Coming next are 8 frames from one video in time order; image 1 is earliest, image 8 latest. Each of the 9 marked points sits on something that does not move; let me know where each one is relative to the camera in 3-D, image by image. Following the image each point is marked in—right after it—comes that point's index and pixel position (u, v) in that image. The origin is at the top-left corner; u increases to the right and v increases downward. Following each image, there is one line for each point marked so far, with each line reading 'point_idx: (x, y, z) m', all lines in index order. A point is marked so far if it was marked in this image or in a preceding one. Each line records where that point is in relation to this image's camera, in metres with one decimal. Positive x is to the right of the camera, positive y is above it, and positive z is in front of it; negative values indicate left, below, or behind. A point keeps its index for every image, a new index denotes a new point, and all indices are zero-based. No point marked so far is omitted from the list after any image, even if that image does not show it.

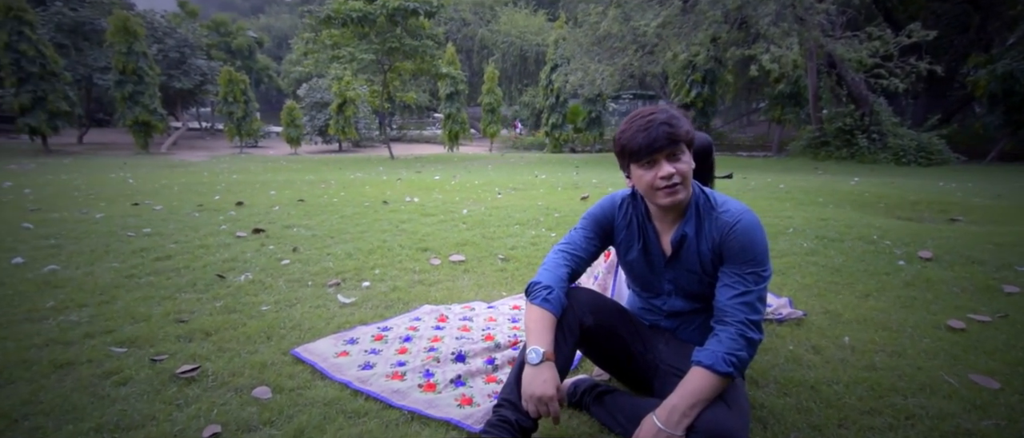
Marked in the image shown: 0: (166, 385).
0: (-1.7, -0.8, +2.8) m
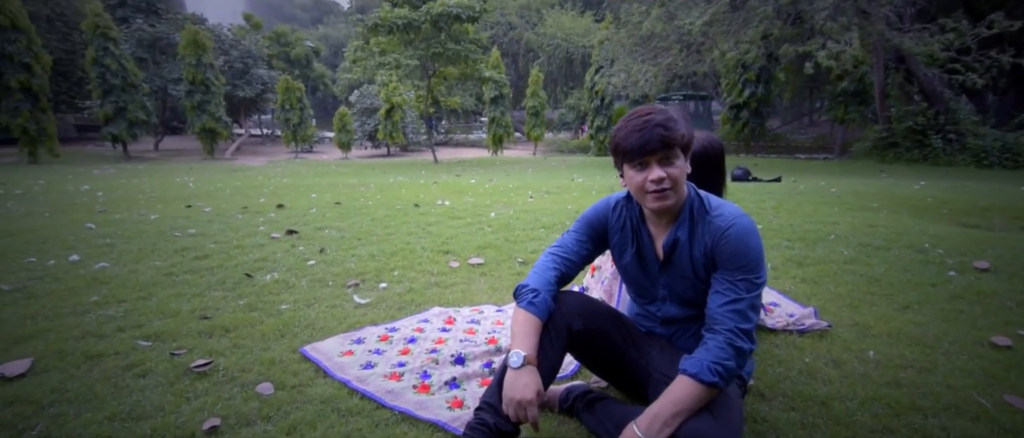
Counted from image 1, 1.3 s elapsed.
0: (-1.7, -0.8, +2.9) m
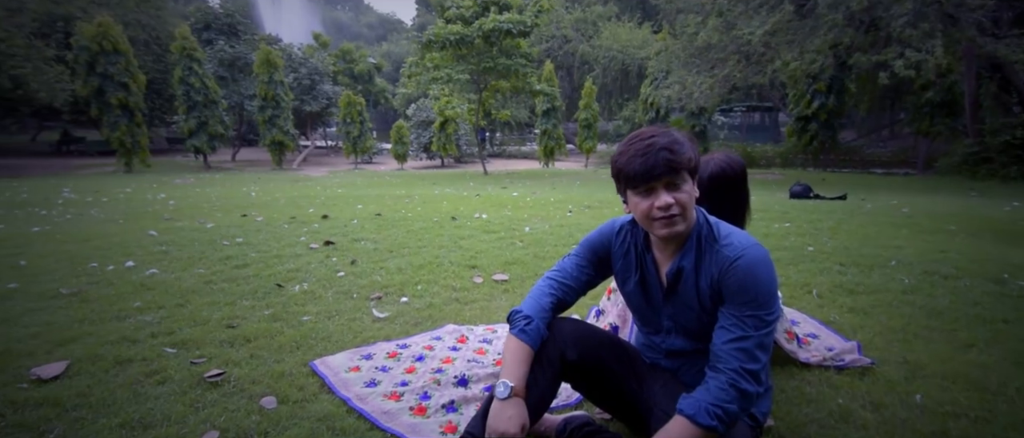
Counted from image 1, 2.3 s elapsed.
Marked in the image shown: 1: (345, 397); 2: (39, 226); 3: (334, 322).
0: (-1.7, -0.9, +3.0) m
1: (-0.9, -0.9, +2.9) m
2: (-5.1, -0.1, +6.0) m
3: (-1.2, -0.7, +3.8) m
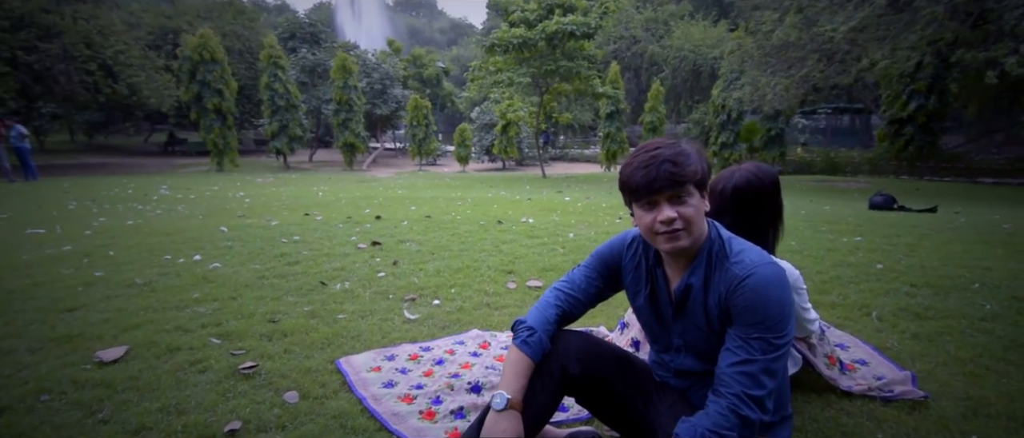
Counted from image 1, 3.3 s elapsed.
0: (-1.6, -0.9, +3.2) m
1: (-0.8, -0.9, +3.0) m
2: (-4.6, 0.0, +6.6) m
3: (-1.0, -0.7, +3.9) m
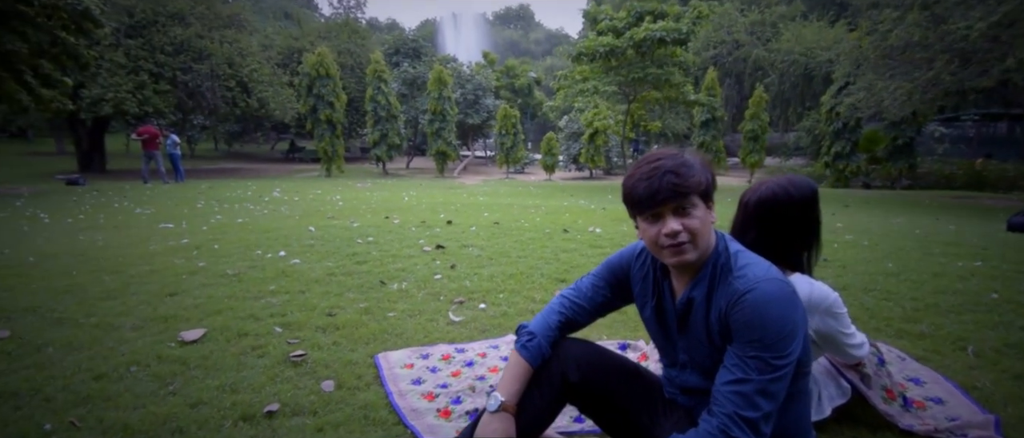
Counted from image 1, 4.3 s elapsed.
0: (-1.4, -0.9, +3.5) m
1: (-0.7, -1.0, +3.2) m
2: (-3.7, 0.0, +7.5) m
3: (-0.7, -0.7, +4.1) m
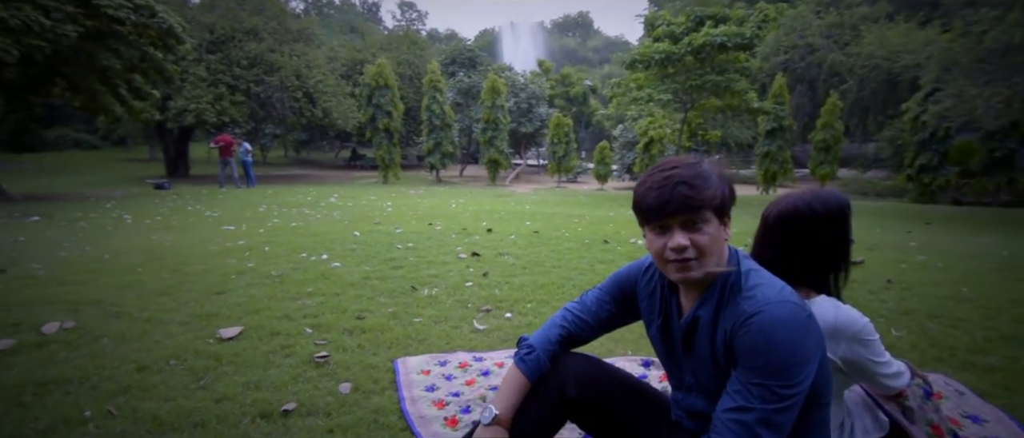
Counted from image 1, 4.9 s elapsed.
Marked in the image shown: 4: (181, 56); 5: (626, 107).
0: (-1.3, -0.9, +3.6) m
1: (-0.6, -1.0, +3.2) m
2: (-3.1, 0.0, +7.8) m
3: (-0.5, -0.8, +4.1) m
4: (-9.1, +4.4, +15.5) m
5: (+3.4, +3.0, +15.9) m
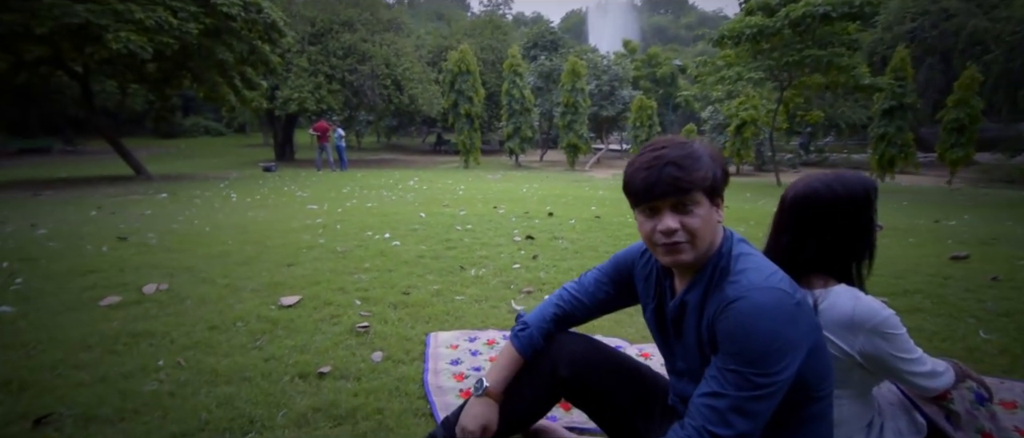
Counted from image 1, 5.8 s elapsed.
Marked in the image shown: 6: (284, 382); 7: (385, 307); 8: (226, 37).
0: (-1.1, -0.8, +3.9) m
1: (-0.5, -0.9, +3.3) m
2: (-2.1, +0.3, +8.2) m
3: (-0.2, -0.6, +4.2) m
4: (-6.6, +5.0, +16.8) m
5: (+5.7, +3.4, +15.0) m
6: (-1.3, -0.9, +3.3) m
7: (-0.9, -0.6, +4.2) m
8: (-6.6, +4.2, +13.1) m
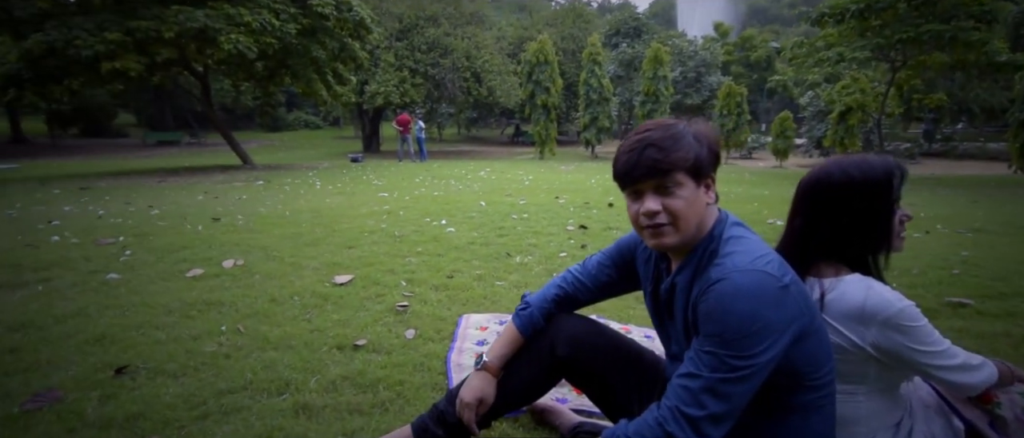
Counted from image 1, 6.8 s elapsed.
0: (-0.9, -0.6, +4.0) m
1: (-0.4, -0.8, +3.4) m
2: (-1.1, +0.4, +8.5) m
3: (0.0, -0.5, +4.2) m
4: (-4.0, +5.3, +17.6) m
5: (+7.8, +3.4, +13.9) m
6: (-1.2, -0.8, +3.5) m
7: (-0.6, -0.5, +4.3) m
8: (-4.6, +4.5, +14.1) m
